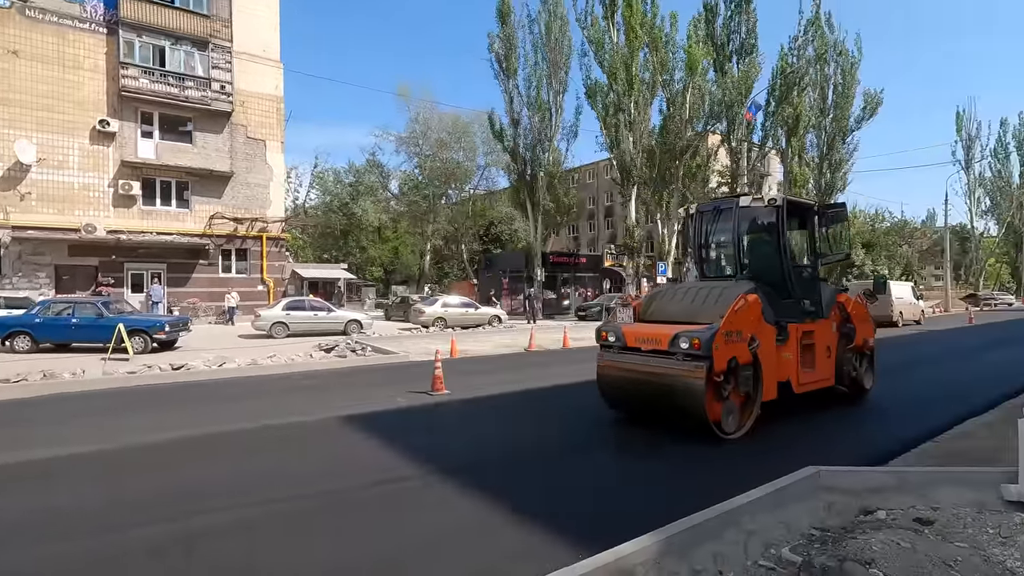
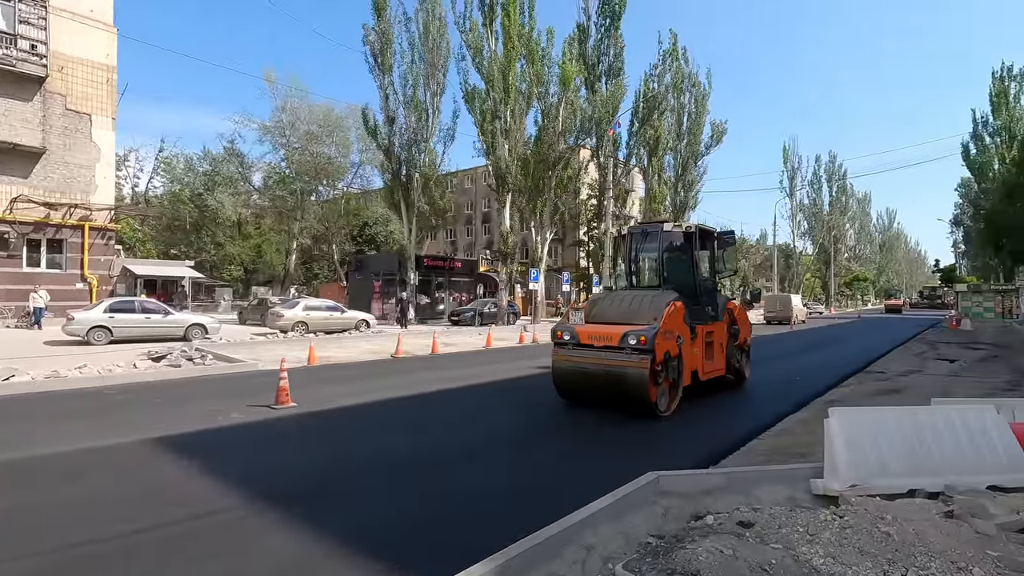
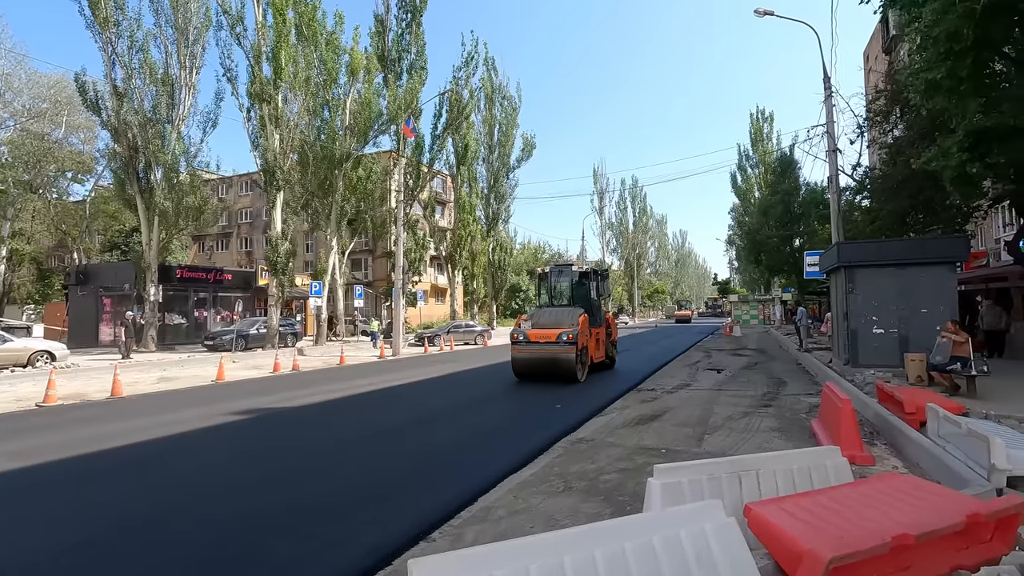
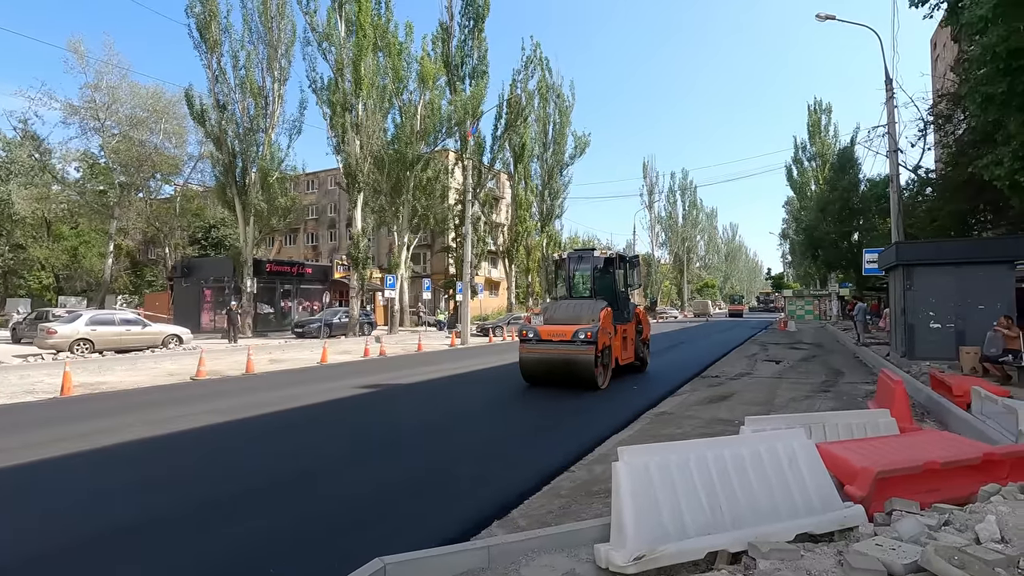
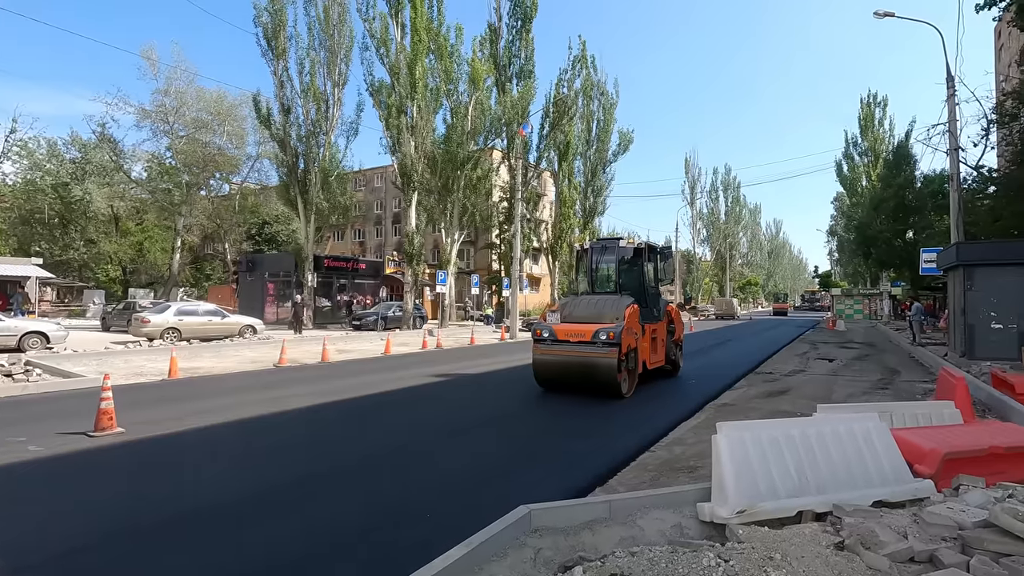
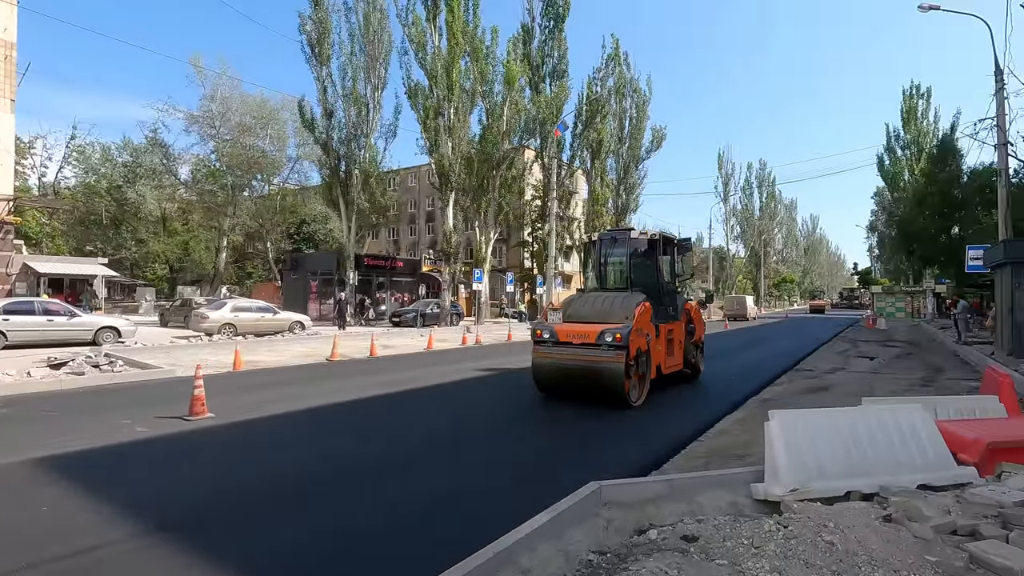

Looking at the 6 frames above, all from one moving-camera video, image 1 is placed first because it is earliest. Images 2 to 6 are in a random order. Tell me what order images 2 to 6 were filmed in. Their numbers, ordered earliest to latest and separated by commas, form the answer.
2, 6, 5, 4, 3
